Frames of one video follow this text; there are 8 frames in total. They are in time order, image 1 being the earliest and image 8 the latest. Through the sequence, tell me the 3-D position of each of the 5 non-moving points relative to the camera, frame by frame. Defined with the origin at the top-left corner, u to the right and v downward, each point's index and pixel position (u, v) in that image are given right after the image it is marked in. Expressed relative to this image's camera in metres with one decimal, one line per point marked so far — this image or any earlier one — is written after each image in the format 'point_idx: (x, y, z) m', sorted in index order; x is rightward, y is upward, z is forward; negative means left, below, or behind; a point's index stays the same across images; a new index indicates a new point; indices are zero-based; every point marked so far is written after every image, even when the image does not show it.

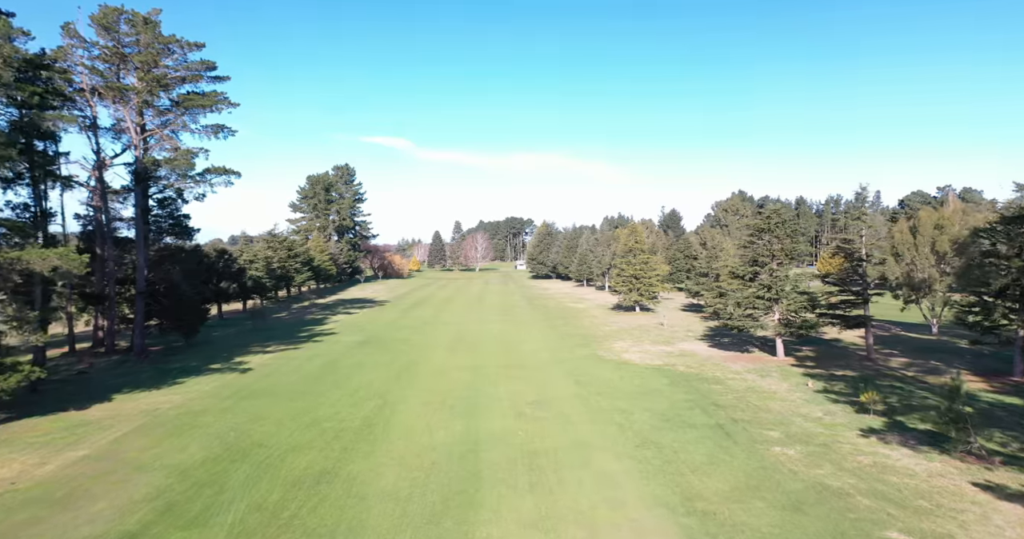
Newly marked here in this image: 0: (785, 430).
0: (+8.0, -4.7, +16.4) m
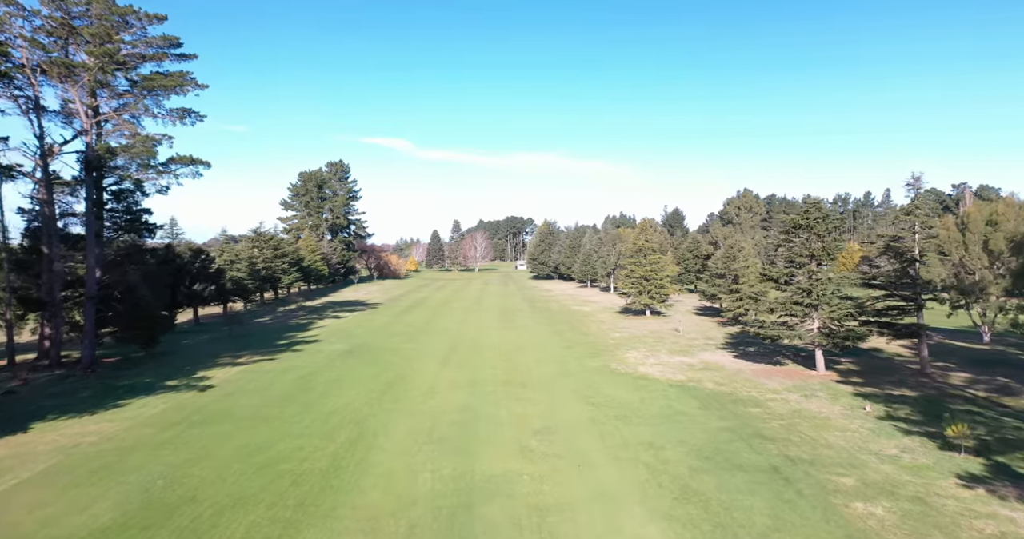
0: (+8.0, -4.8, +13.0) m
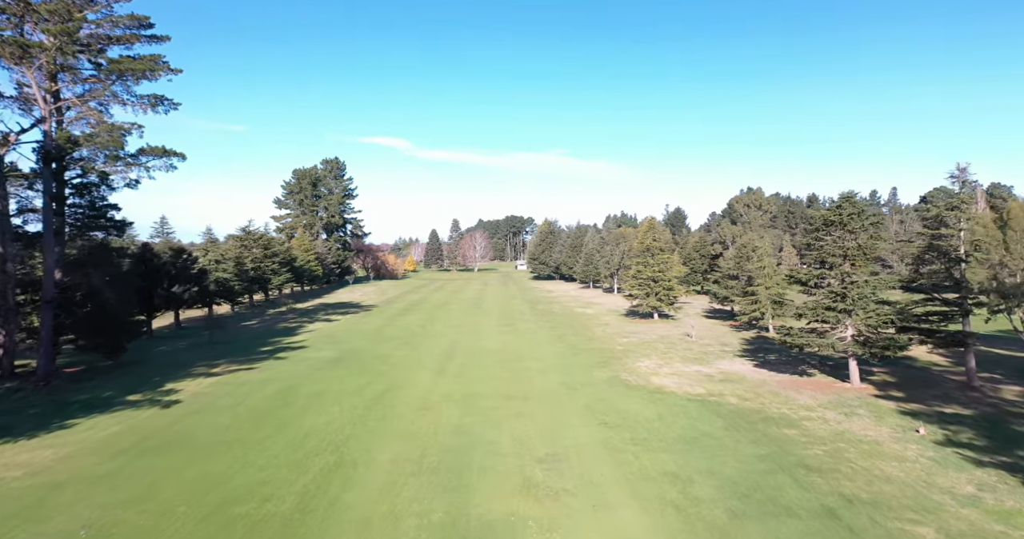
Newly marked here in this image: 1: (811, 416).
0: (+8.1, -4.8, +10.7) m
1: (+9.4, -4.6, +17.7) m
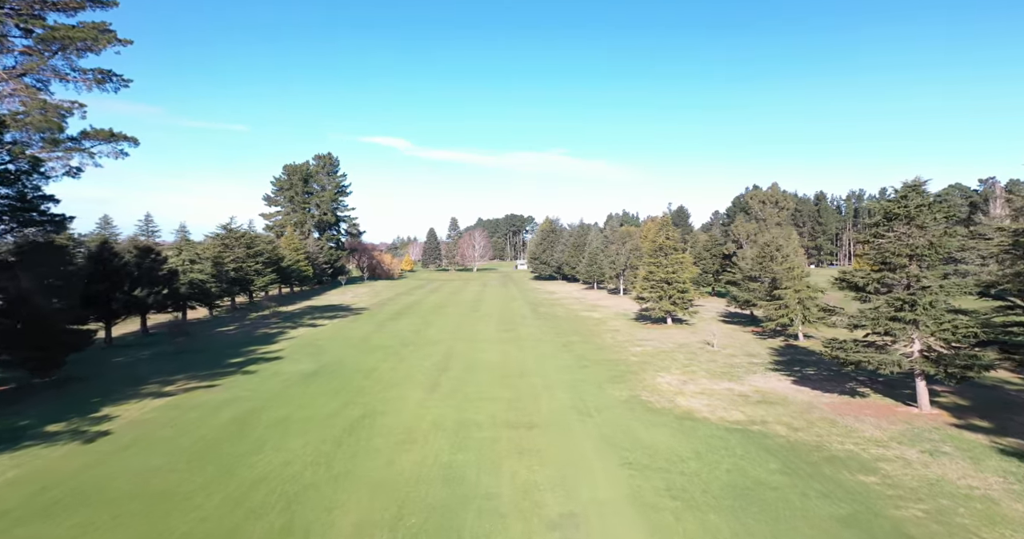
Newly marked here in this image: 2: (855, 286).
0: (+8.2, -4.9, +7.2) m
1: (+9.5, -4.7, +14.2) m
2: (+11.8, -0.6, +19.4) m
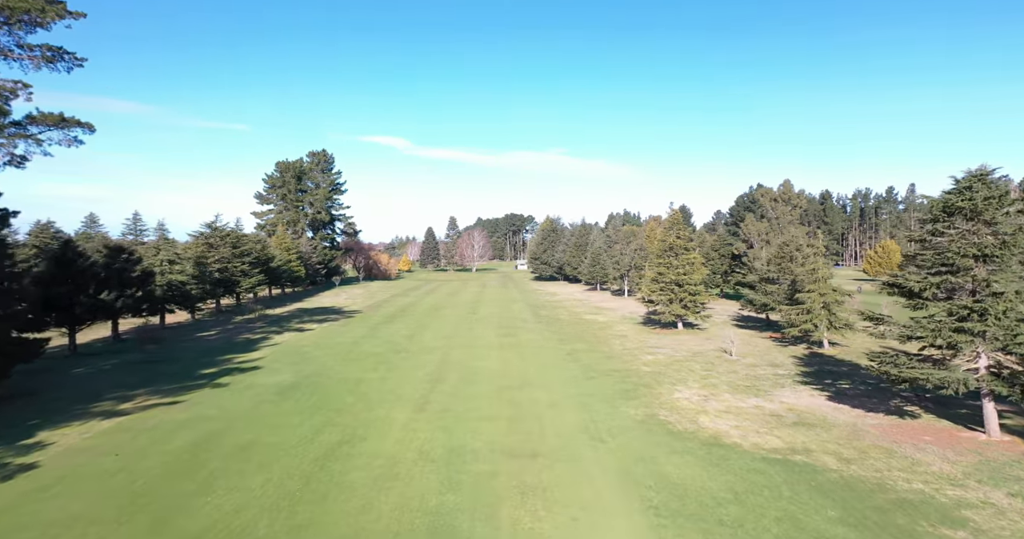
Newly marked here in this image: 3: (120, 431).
0: (+8.2, -5.0, +4.7) m
1: (+9.5, -4.8, +11.7) m
2: (+11.8, -0.7, +16.9) m
3: (-11.4, -4.8, +16.2) m
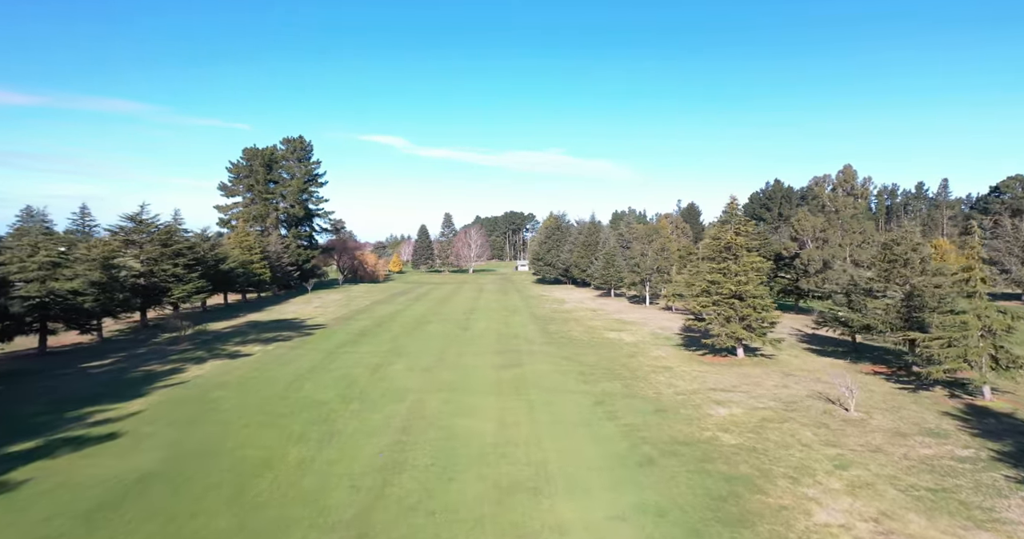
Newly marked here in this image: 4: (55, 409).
0: (+8.4, -5.4, -4.9) m
1: (+9.7, -5.1, +2.1) m
2: (+12.0, -1.0, +7.2) m
3: (-11.3, -5.1, +6.6) m
4: (-15.6, -4.8, +19.3) m
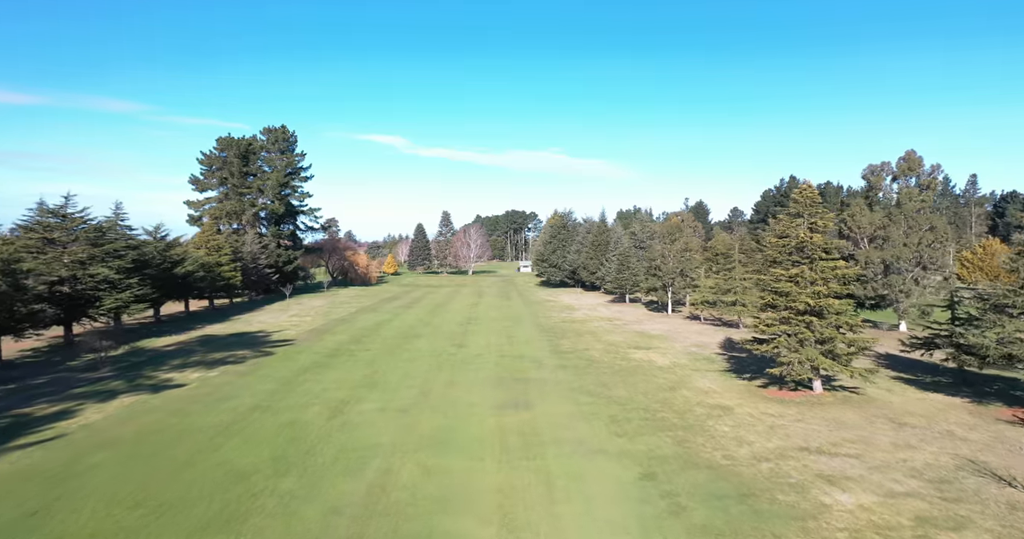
0: (+8.5, -5.6, -11.7) m
1: (+9.8, -5.4, -4.7) m
2: (+12.2, -1.3, +0.5) m
3: (-11.1, -5.4, -0.2) m
4: (-15.4, -5.0, +12.6) m
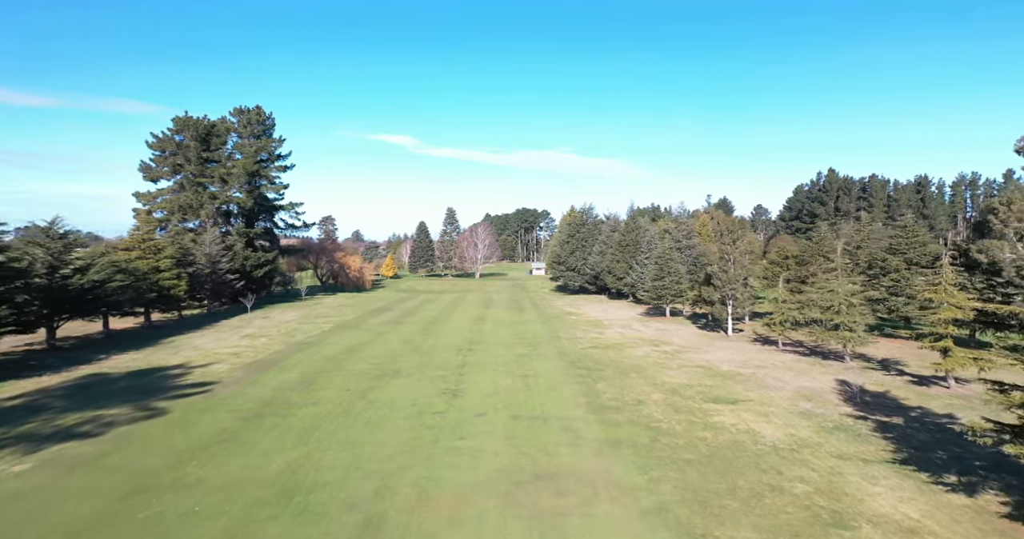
0: (+8.4, -6.2, -22.7) m
1: (+9.9, -5.9, -15.7) m
2: (+12.3, -1.8, -10.6) m
3: (-11.0, -5.9, -10.8) m
4: (-15.0, -5.6, +2.1) m
